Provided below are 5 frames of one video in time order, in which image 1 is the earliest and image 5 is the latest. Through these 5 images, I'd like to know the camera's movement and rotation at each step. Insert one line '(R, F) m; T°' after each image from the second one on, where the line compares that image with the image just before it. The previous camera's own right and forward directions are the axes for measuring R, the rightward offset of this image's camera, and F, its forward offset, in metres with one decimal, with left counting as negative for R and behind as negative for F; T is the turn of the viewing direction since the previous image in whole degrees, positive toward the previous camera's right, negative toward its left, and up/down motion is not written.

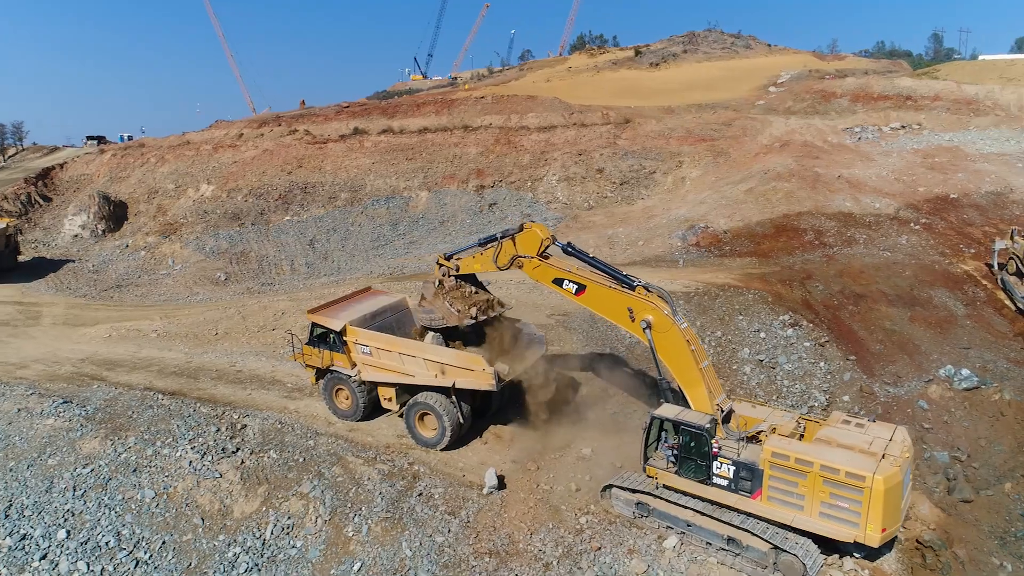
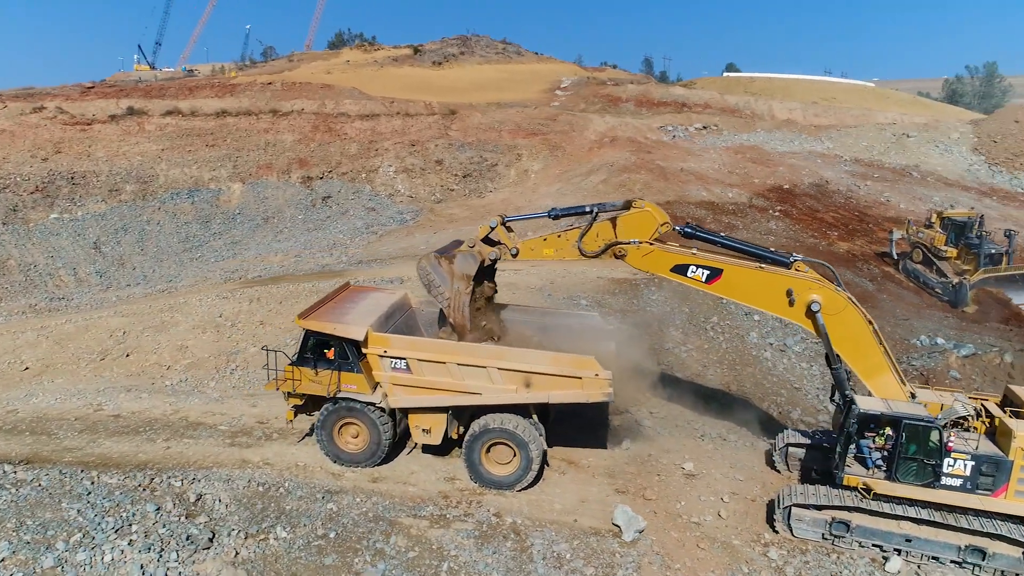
(-3.3, +2.8) m; +20°
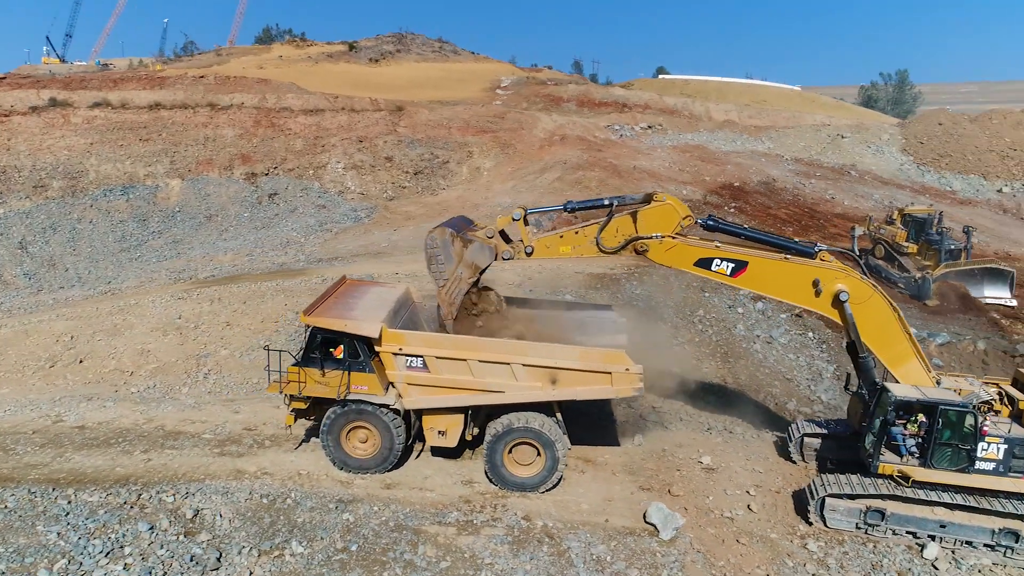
(-0.8, +0.4) m; +6°
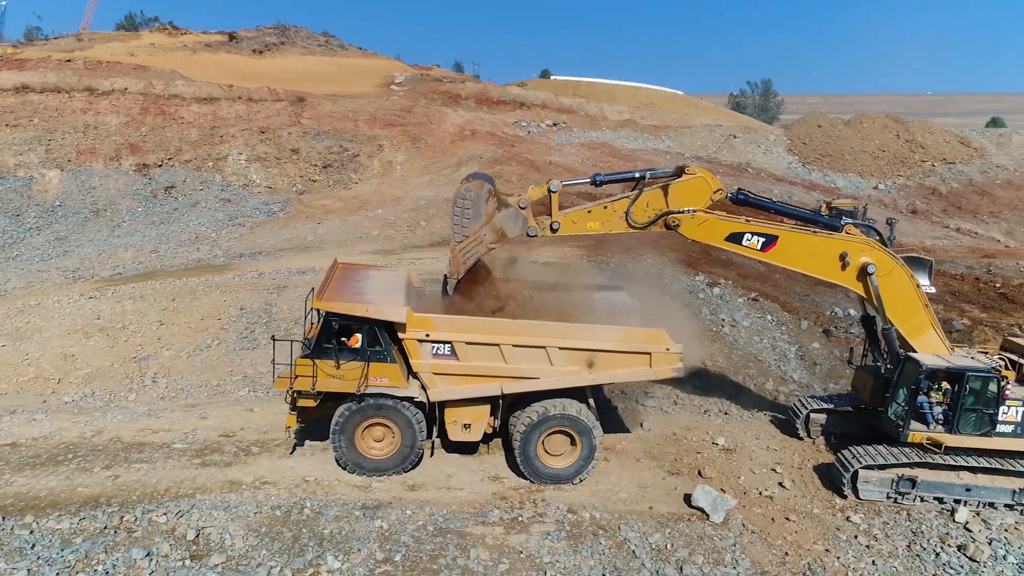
(-1.3, +0.6) m; +10°
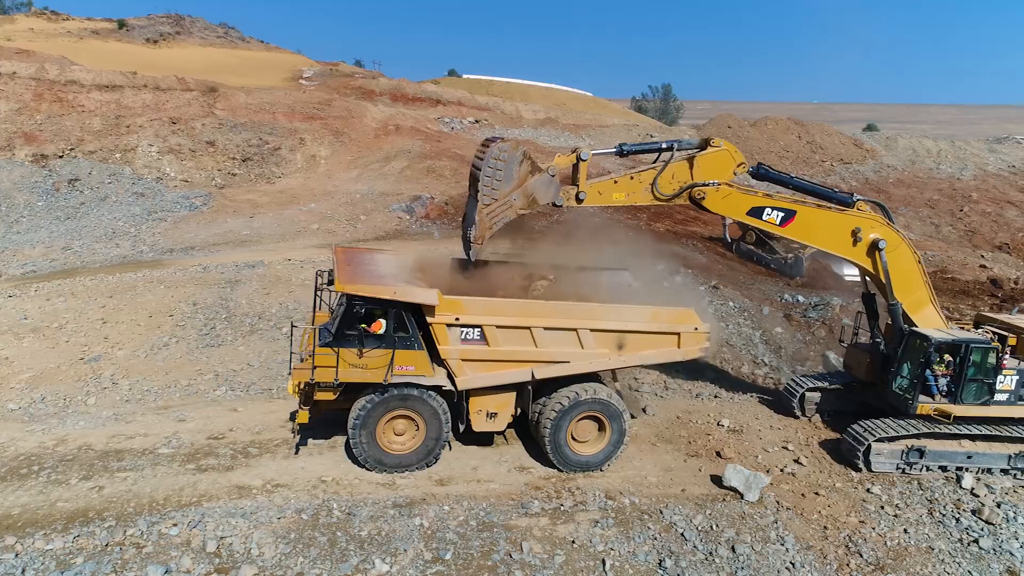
(-1.0, +0.3) m; +8°
